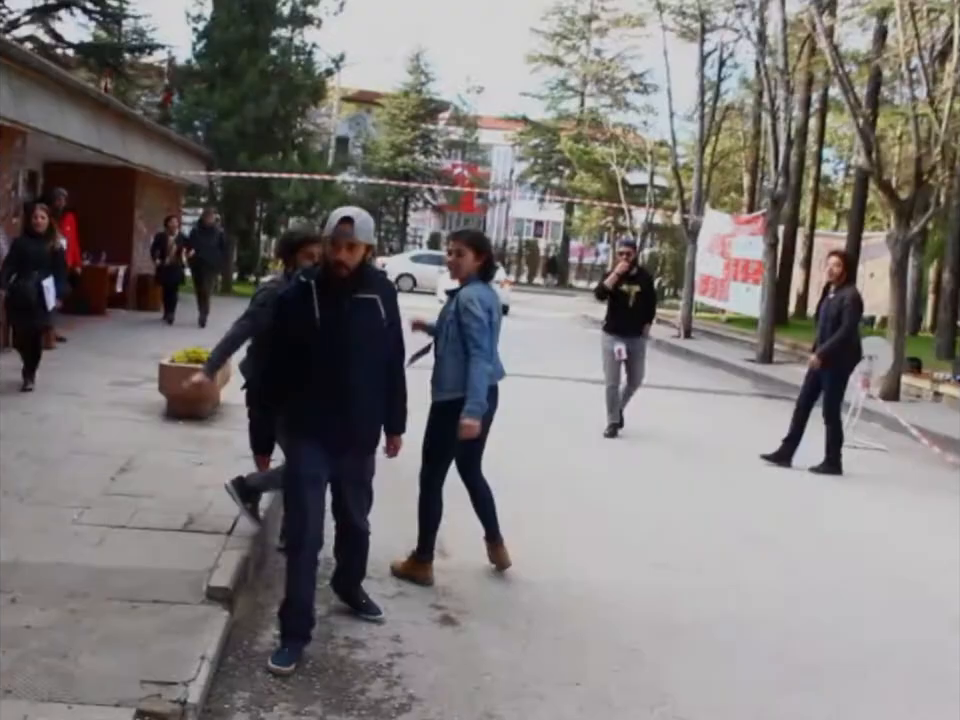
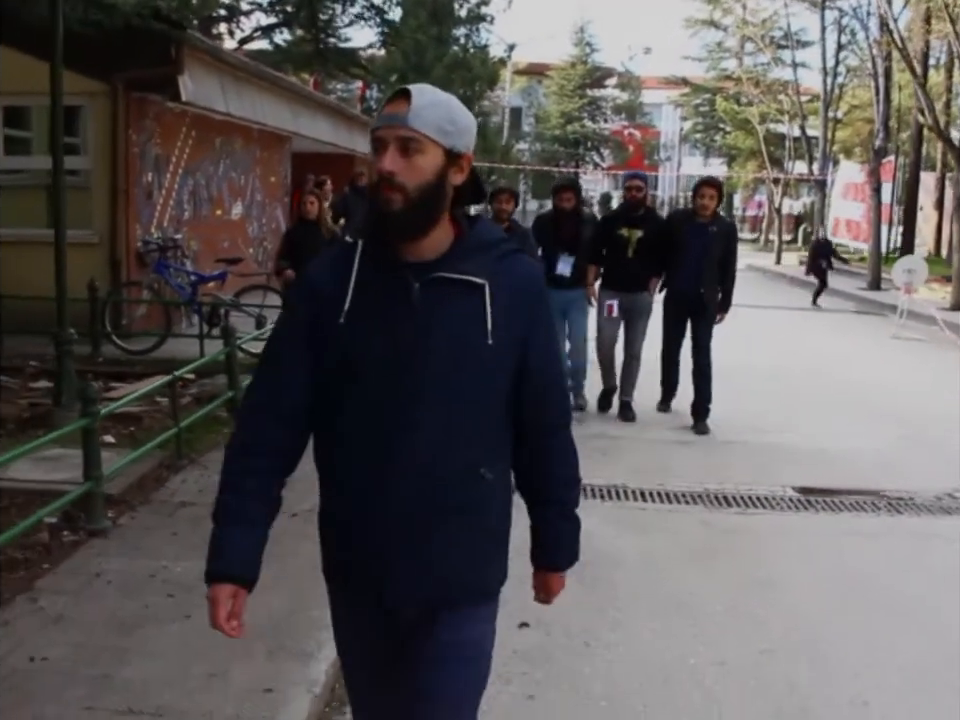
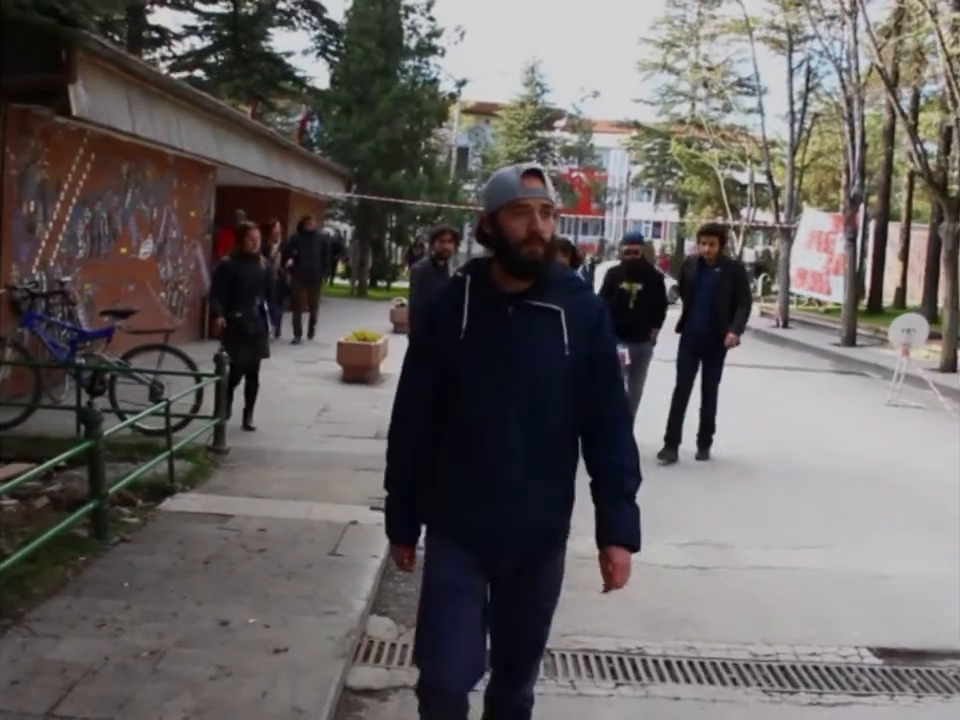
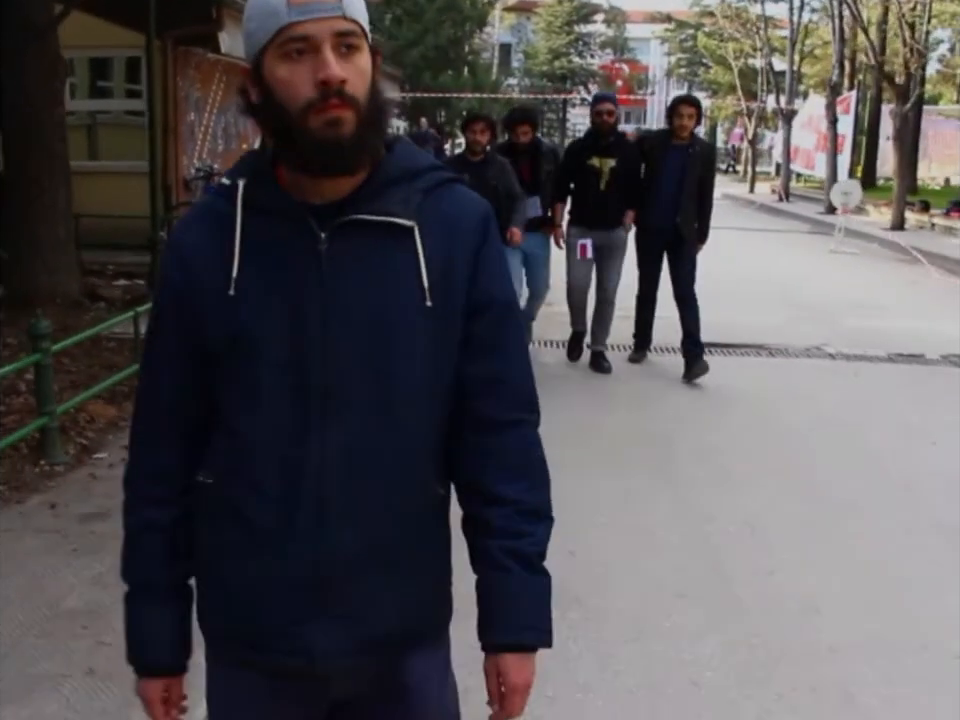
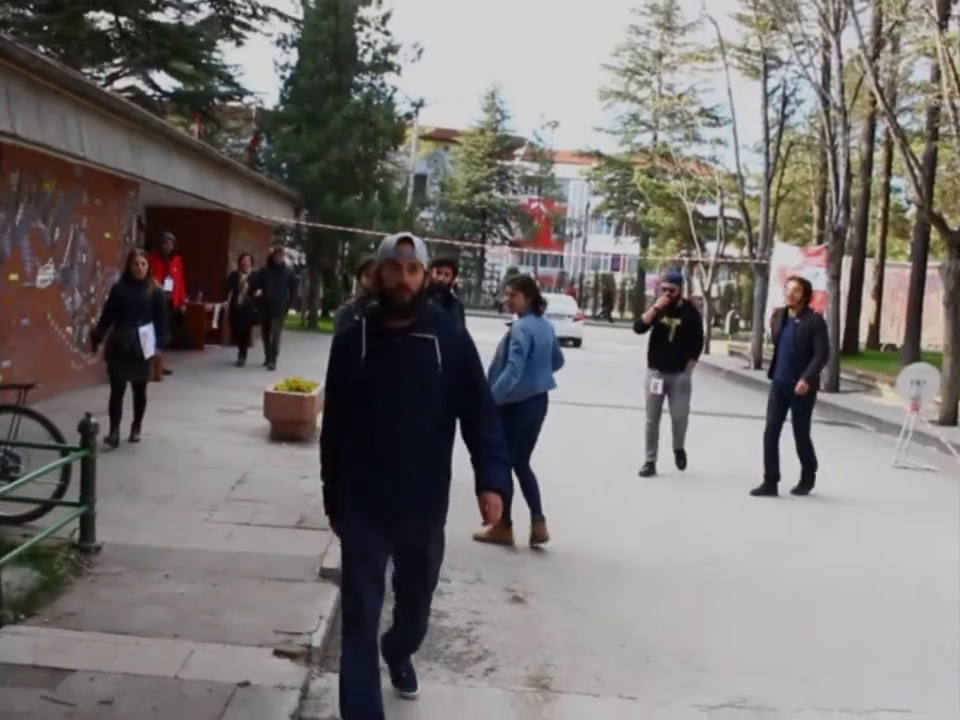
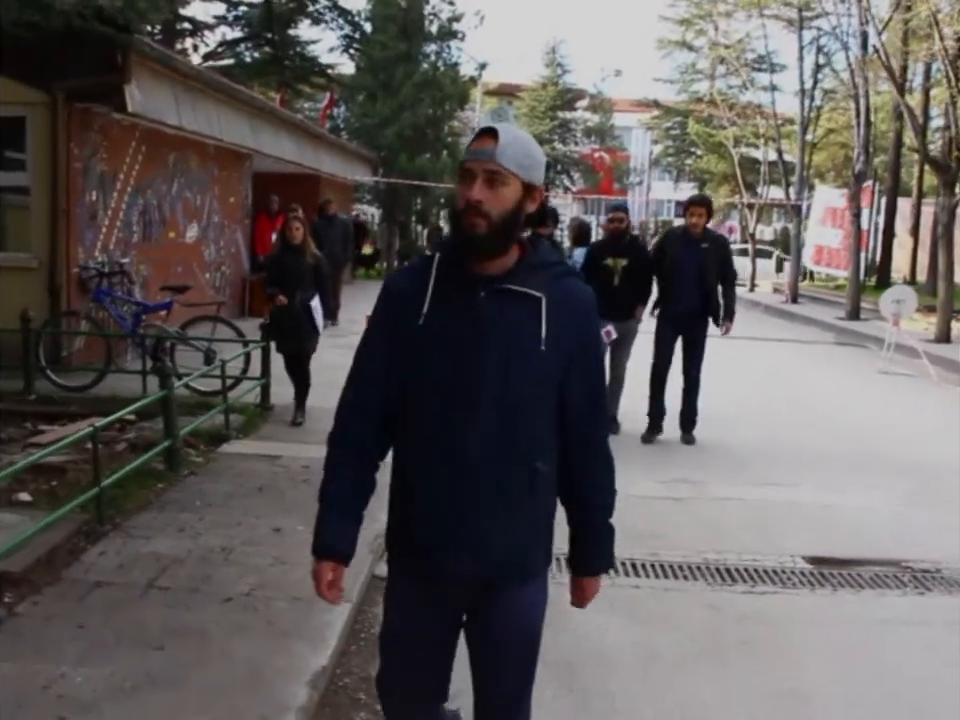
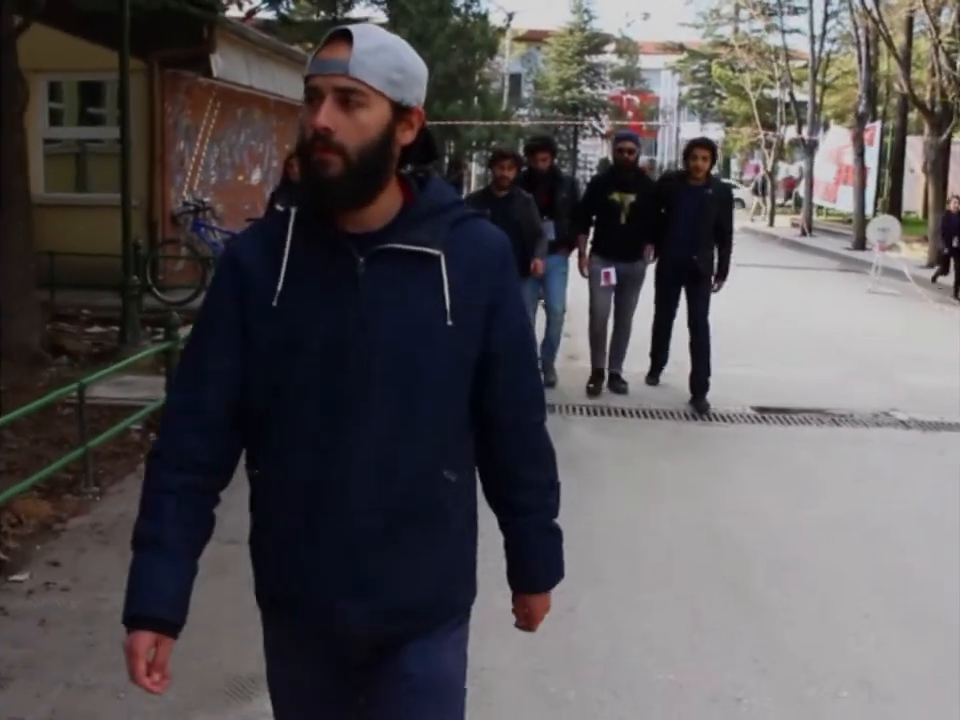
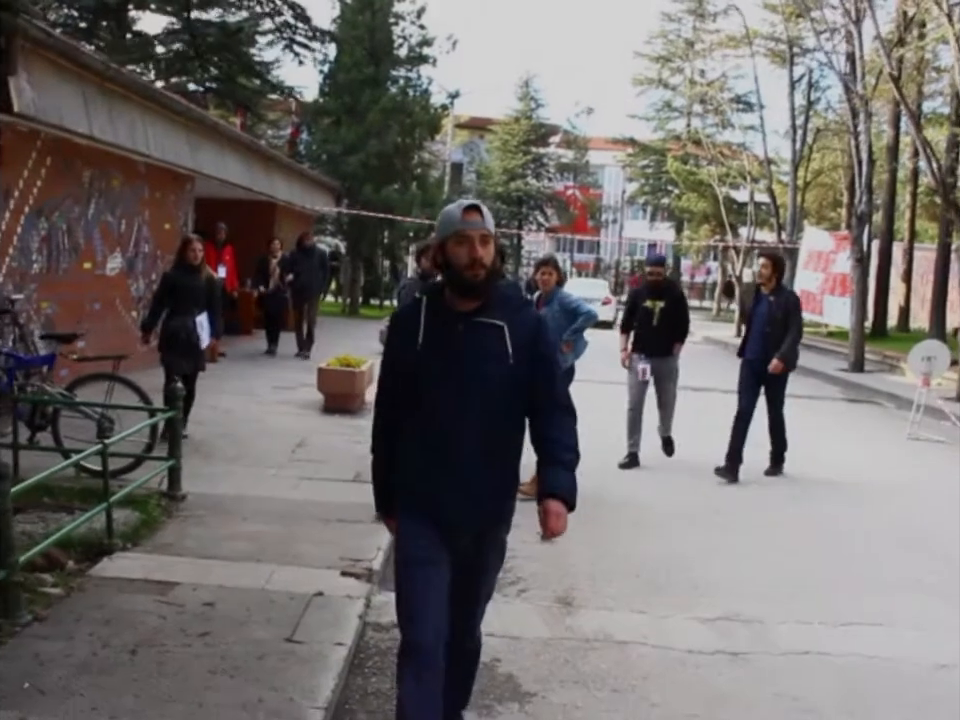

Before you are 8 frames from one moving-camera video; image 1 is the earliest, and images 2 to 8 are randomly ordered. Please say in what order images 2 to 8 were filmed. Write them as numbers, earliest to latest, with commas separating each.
5, 8, 3, 6, 2, 7, 4
